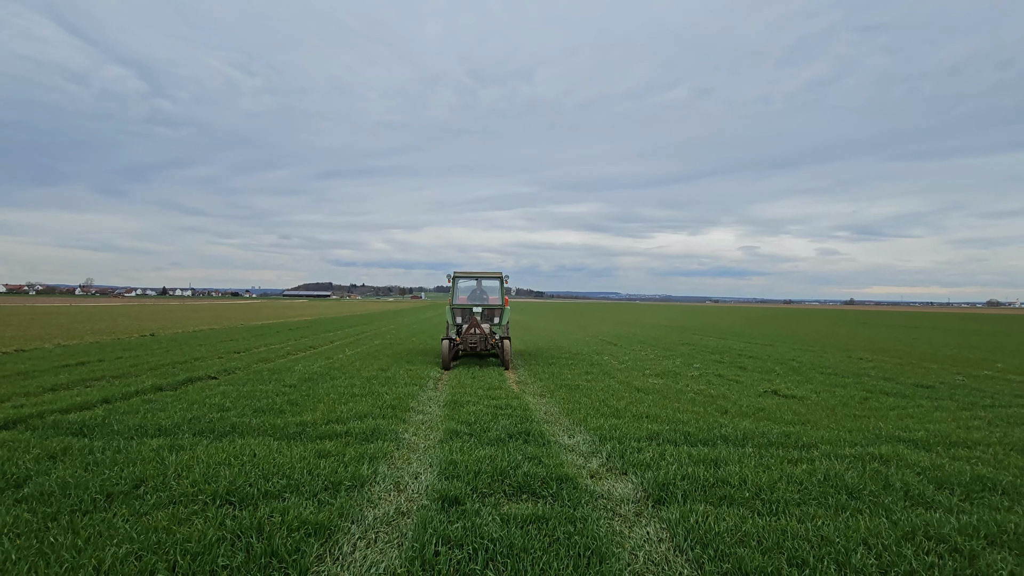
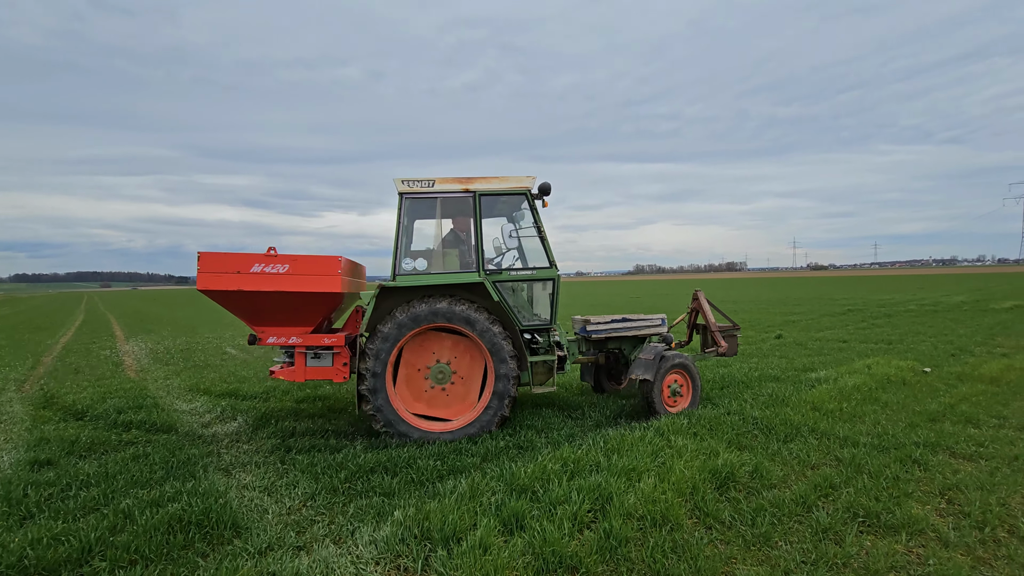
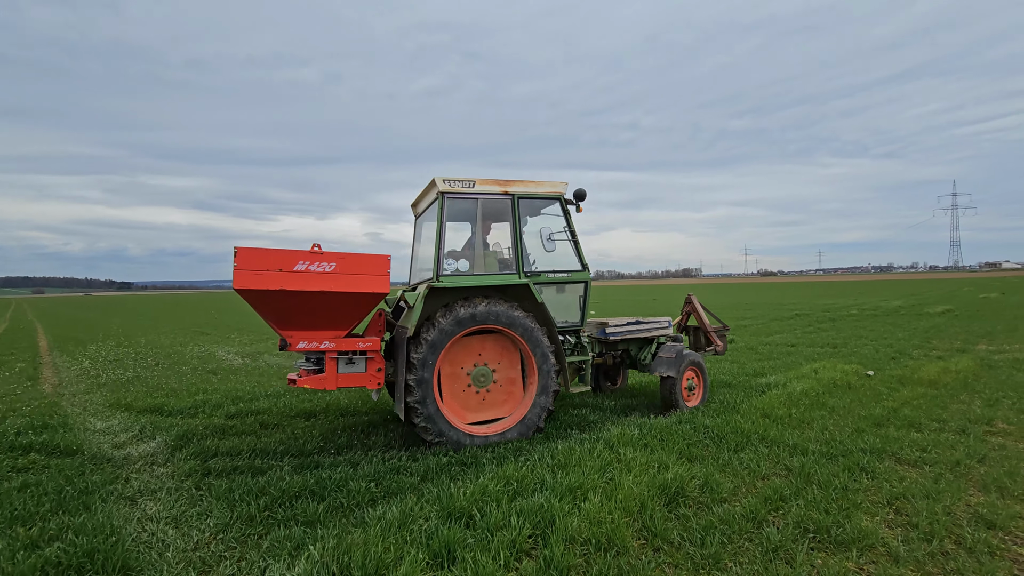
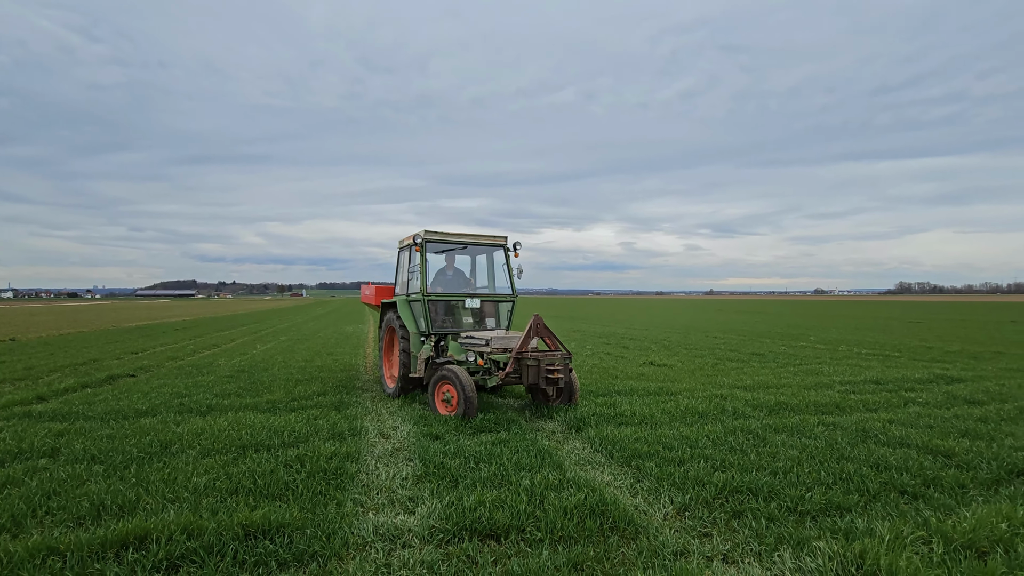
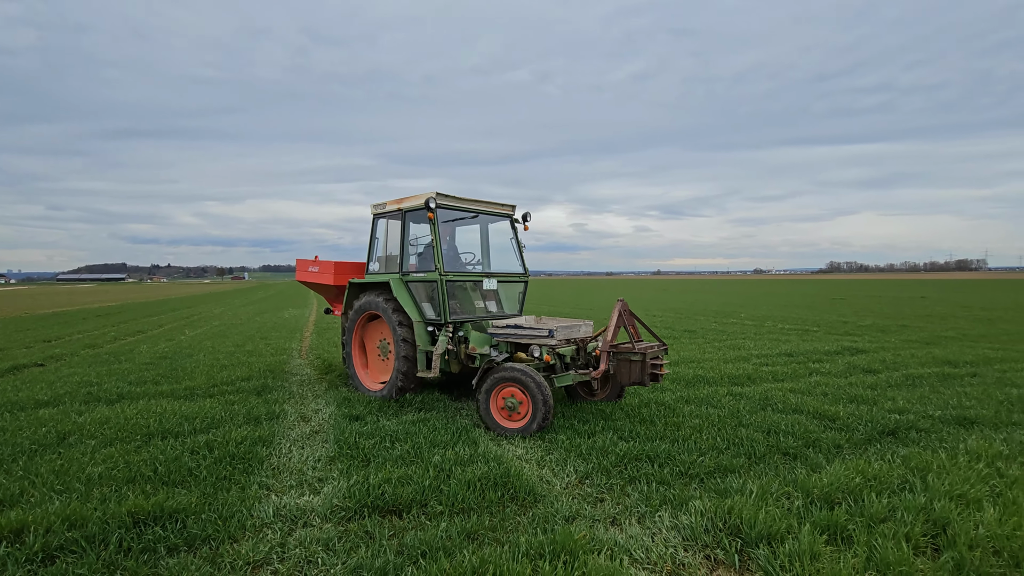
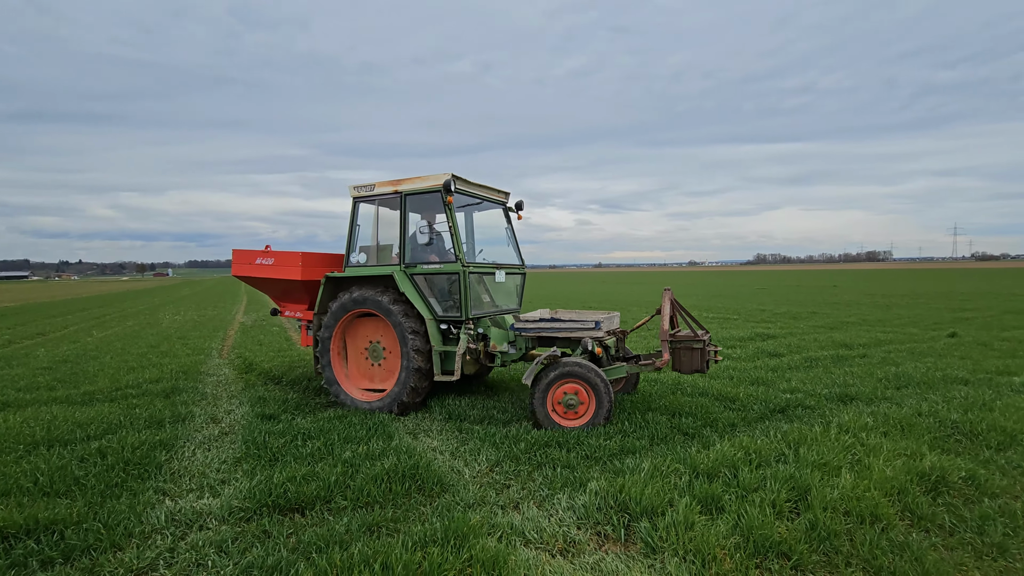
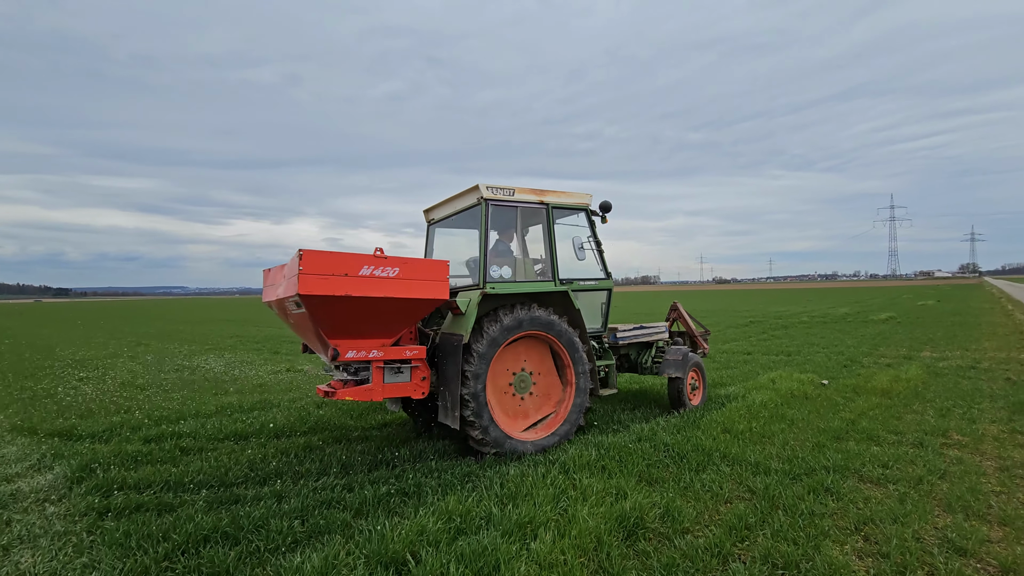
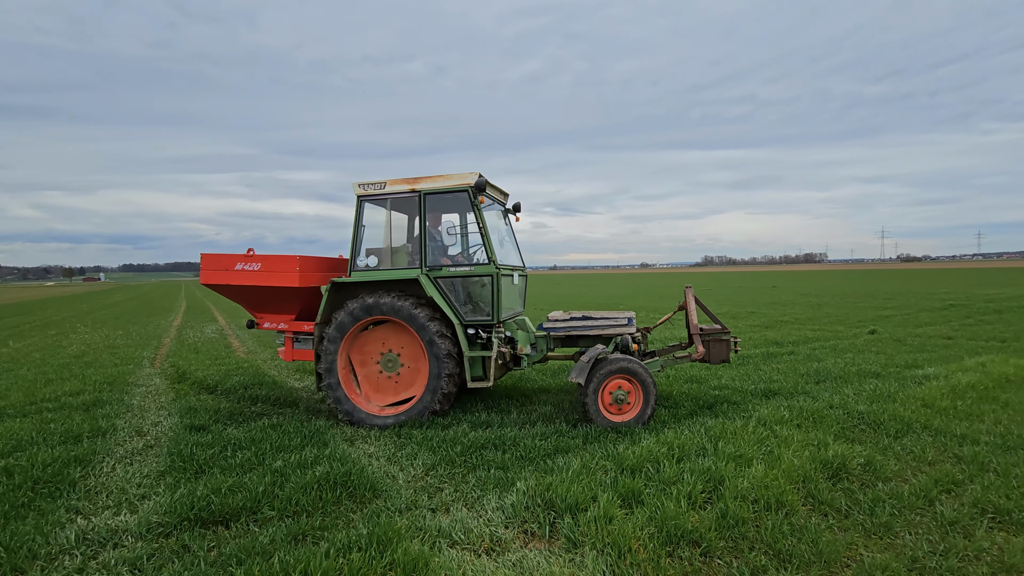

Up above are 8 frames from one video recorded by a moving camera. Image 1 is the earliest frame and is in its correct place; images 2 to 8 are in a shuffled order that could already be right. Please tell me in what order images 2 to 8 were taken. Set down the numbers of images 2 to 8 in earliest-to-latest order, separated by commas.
4, 5, 6, 8, 2, 3, 7
